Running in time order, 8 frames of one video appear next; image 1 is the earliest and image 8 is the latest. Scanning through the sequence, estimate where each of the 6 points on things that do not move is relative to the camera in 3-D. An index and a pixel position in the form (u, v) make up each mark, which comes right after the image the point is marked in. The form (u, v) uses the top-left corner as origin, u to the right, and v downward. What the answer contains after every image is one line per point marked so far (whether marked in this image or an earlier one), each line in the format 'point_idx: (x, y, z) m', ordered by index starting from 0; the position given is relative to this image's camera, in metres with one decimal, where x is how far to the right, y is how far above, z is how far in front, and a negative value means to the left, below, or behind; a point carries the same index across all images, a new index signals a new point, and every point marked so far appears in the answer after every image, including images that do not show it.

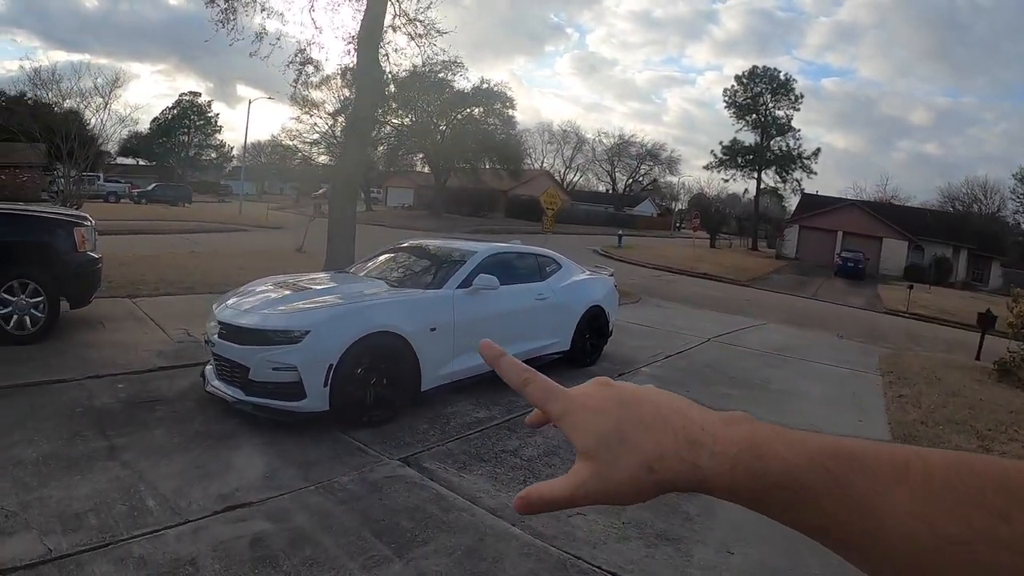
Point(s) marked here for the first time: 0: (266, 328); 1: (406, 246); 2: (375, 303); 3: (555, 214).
0: (-1.7, -0.3, +4.6) m
1: (-1.0, +0.4, +6.3) m
2: (-1.0, -0.1, +4.8) m
3: (+1.1, +1.9, +16.9) m
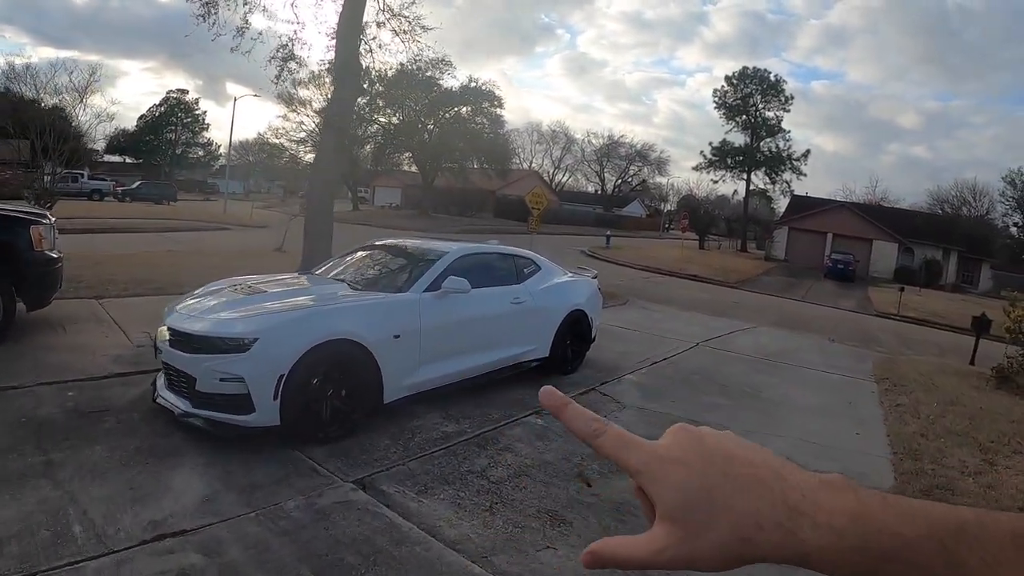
0: (-1.9, -0.3, +4.2) m
1: (-1.3, +0.4, +5.9) m
2: (-1.2, -0.1, +4.4) m
3: (+0.7, +1.9, +16.5) m
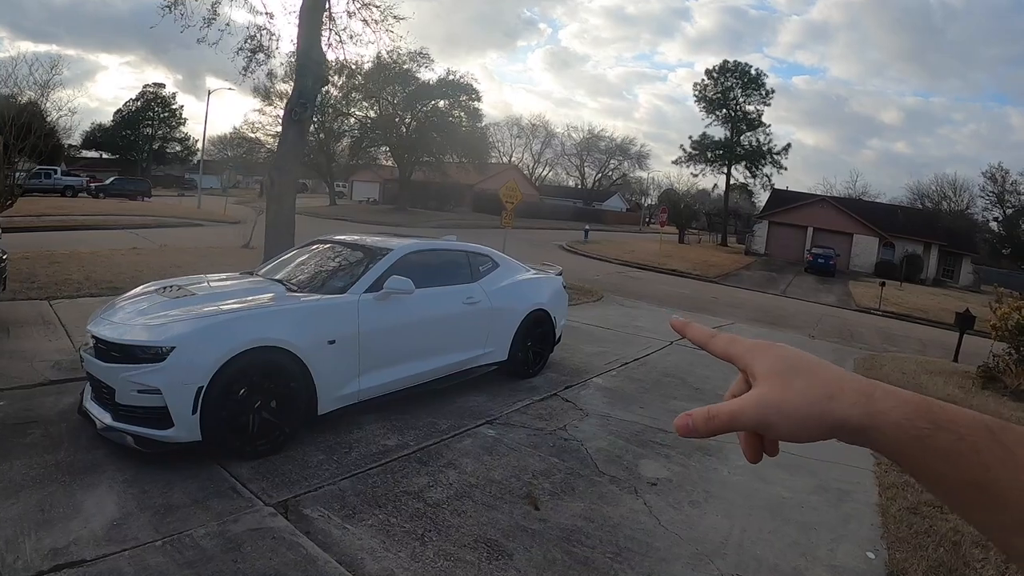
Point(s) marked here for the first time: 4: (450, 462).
0: (-2.2, -0.3, +3.8) m
1: (-1.6, +0.4, +5.5) m
2: (-1.5, -0.1, +4.0) m
3: (+0.1, +2.0, +16.2) m
4: (-0.4, -1.0, +3.8) m
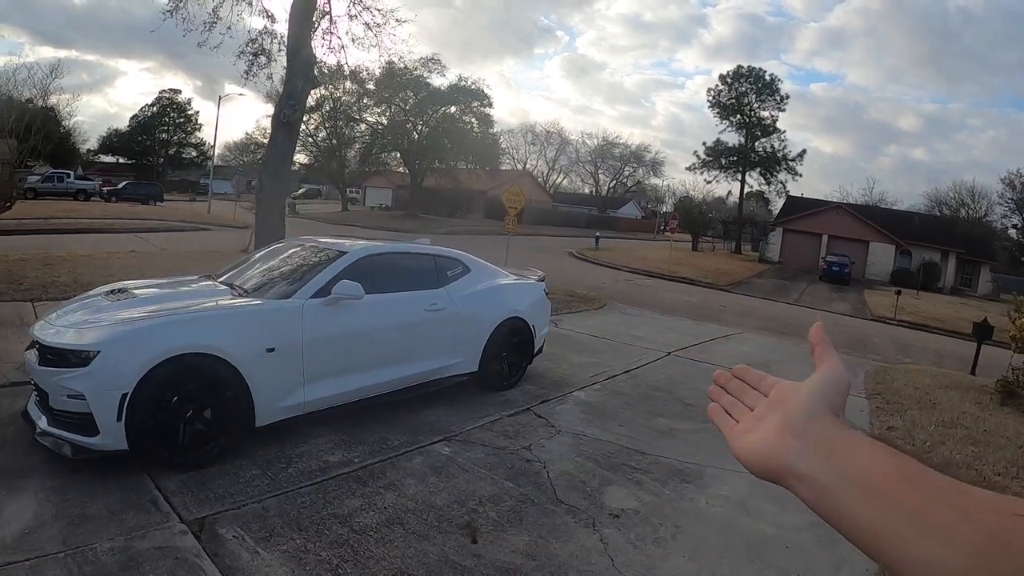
0: (-2.5, -0.3, +3.5) m
1: (-1.9, +0.3, +5.2) m
2: (-1.8, -0.2, +3.7) m
3: (+0.2, +1.8, +15.8) m
4: (-0.7, -1.1, +3.5) m
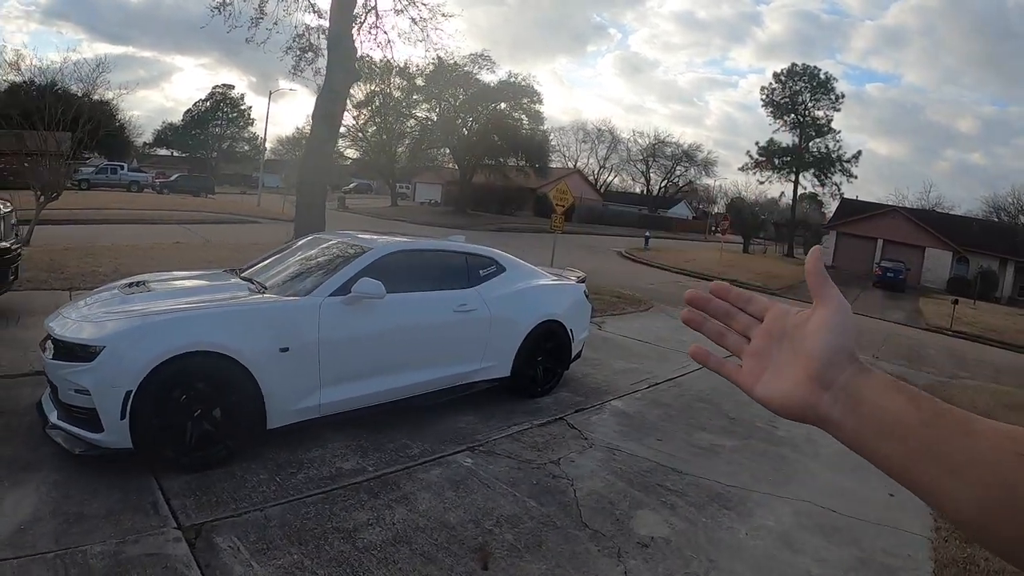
0: (-2.3, -0.3, +3.4) m
1: (-1.6, +0.4, +5.0) m
2: (-1.7, -0.1, +3.5) m
3: (+1.2, +1.8, +15.5) m
4: (-0.6, -1.1, +3.3) m
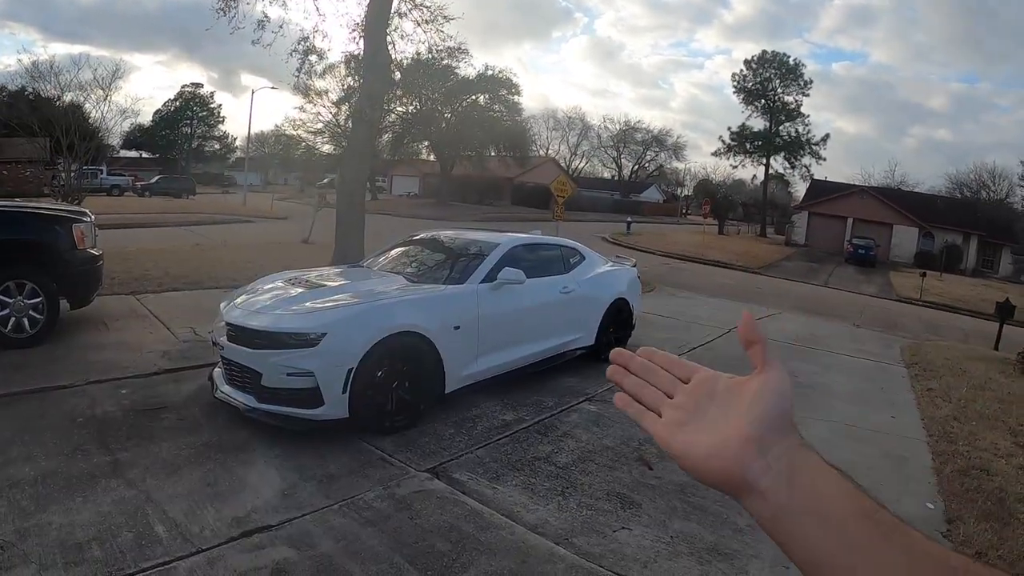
0: (-1.5, -0.3, +4.4) m
1: (-0.8, +0.5, +6.0) m
2: (-0.8, -0.1, +4.6) m
3: (+1.4, +2.2, +16.6) m
4: (+0.3, -1.0, +4.4) m
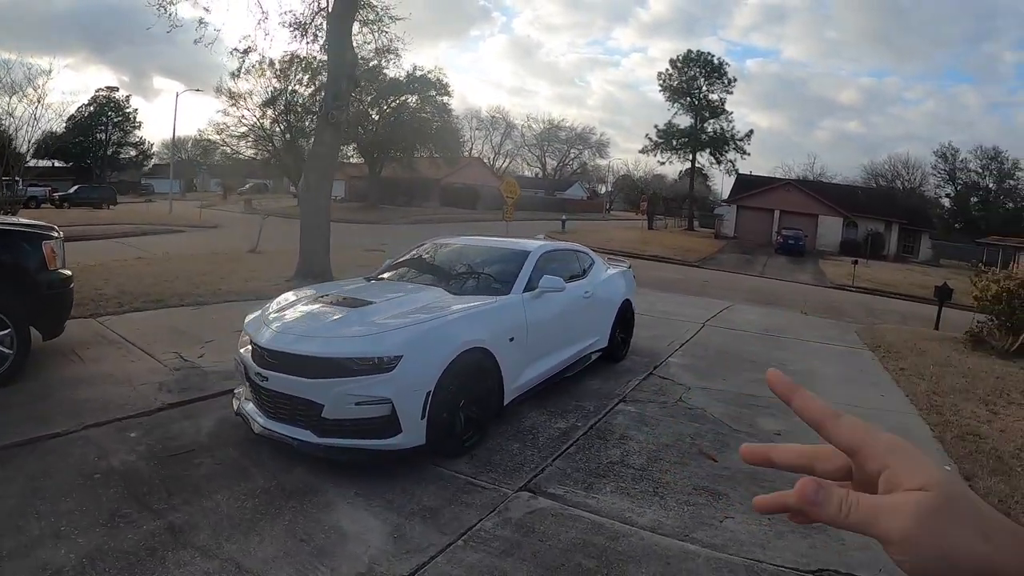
0: (-1.1, -0.4, +4.2) m
1: (-0.7, +0.4, +6.0) m
2: (-0.5, -0.2, +4.5) m
3: (+0.2, +2.2, +16.7) m
4: (+0.7, -1.0, +4.4) m
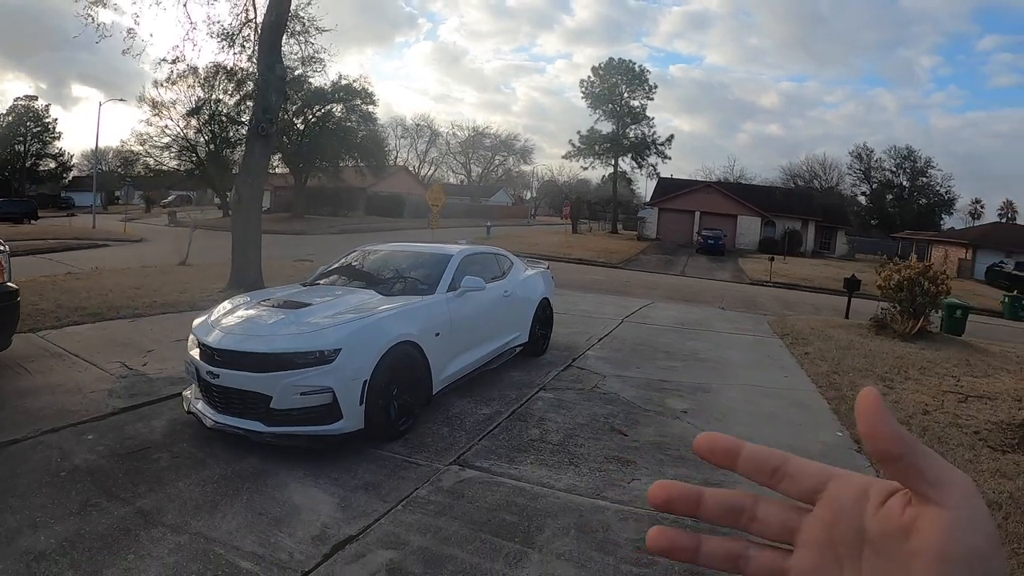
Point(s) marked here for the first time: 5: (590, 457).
0: (-1.6, -0.4, +4.7) m
1: (-1.4, +0.3, +6.4) m
2: (-1.0, -0.2, +5.0) m
3: (-1.6, +2.1, +17.3) m
4: (+0.2, -1.0, +5.1) m
5: (+0.5, -1.1, +4.3) m
